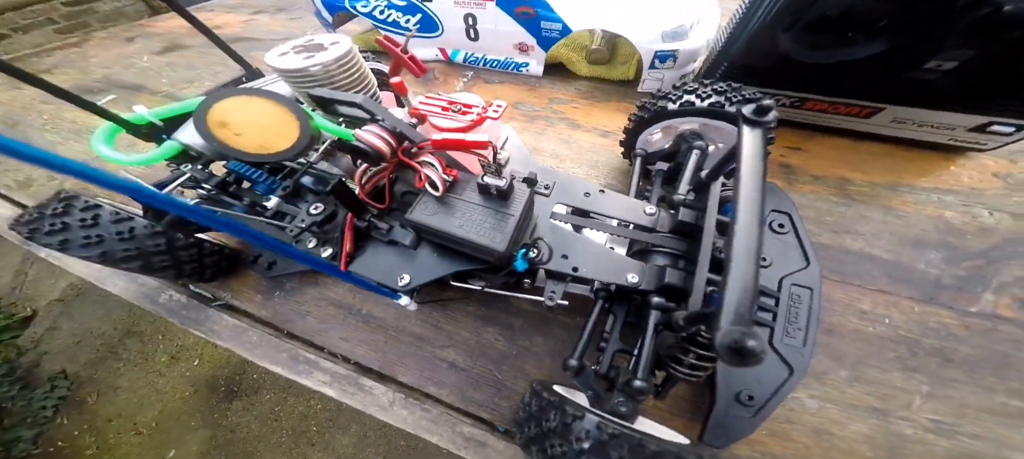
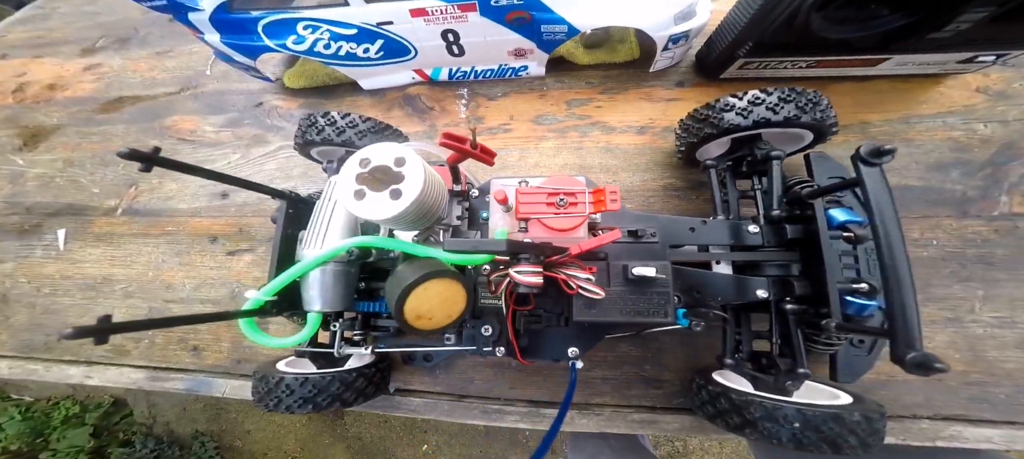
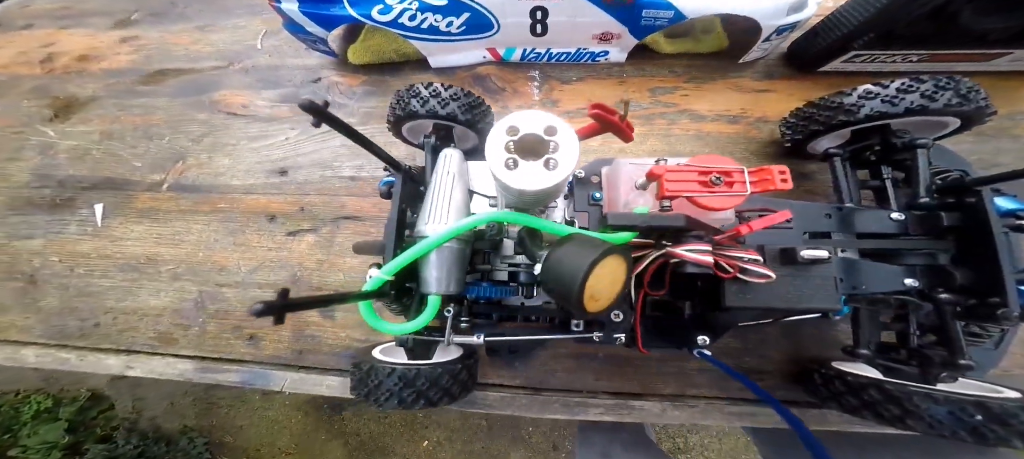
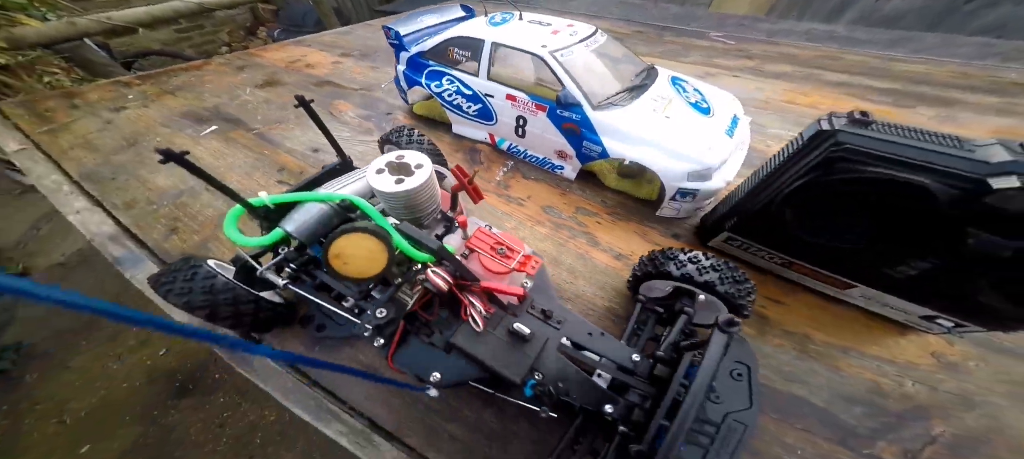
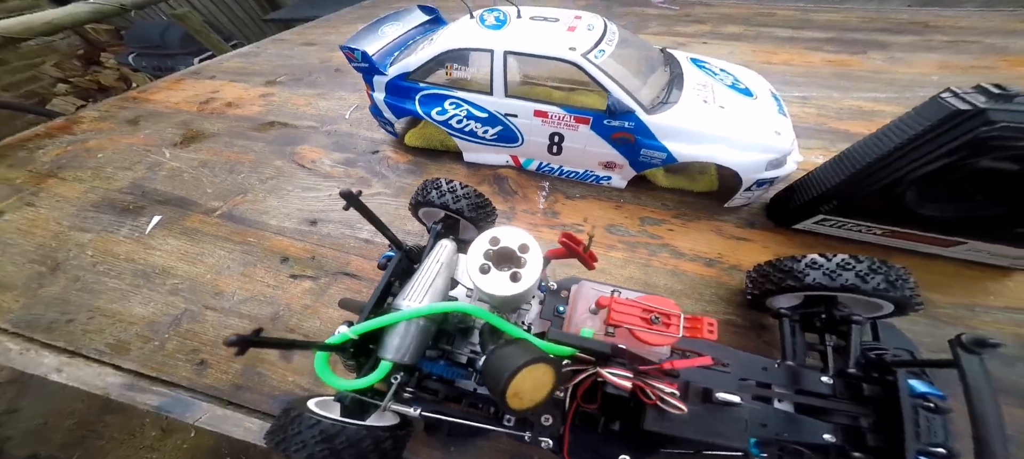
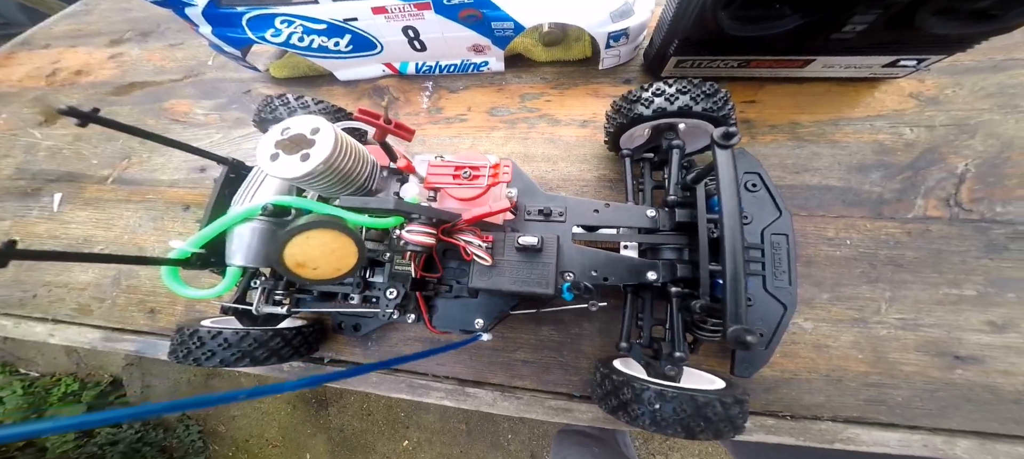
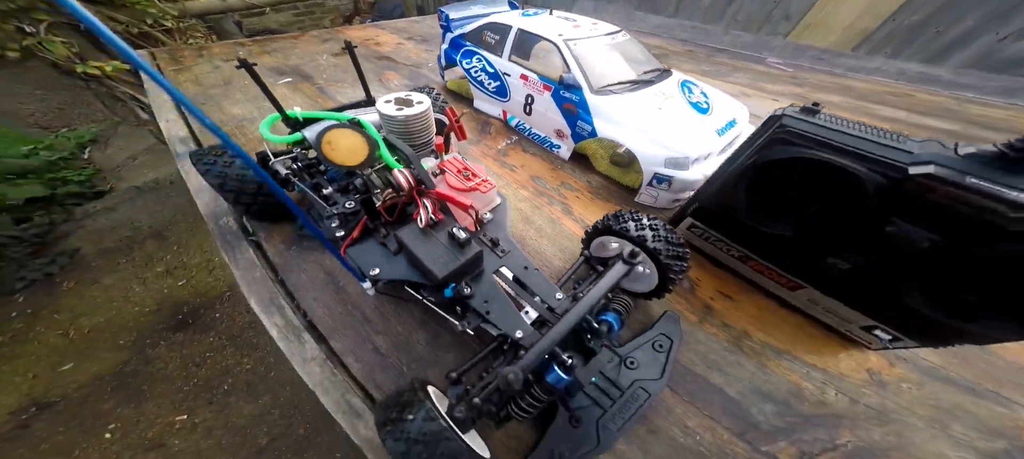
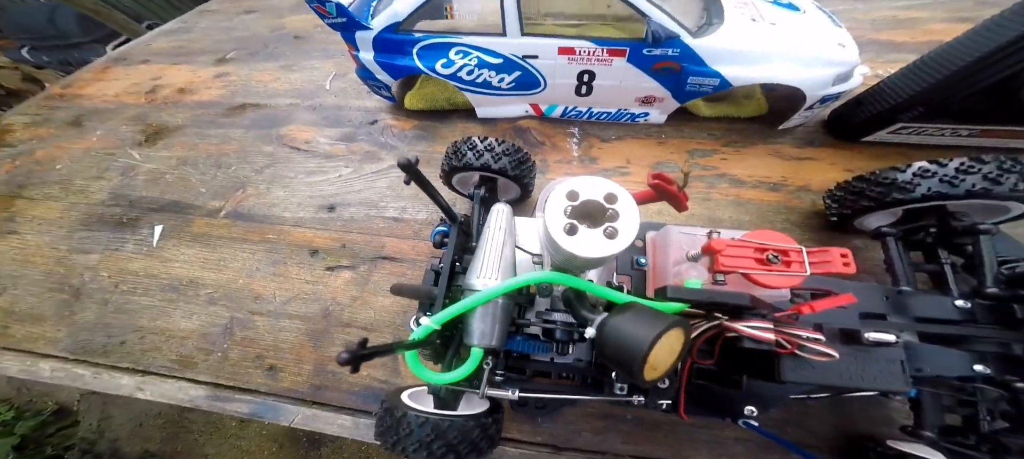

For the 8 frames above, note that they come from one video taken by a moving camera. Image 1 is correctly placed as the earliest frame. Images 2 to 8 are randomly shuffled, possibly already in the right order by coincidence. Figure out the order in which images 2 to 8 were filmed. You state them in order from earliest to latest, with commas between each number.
6, 2, 3, 8, 5, 4, 7
